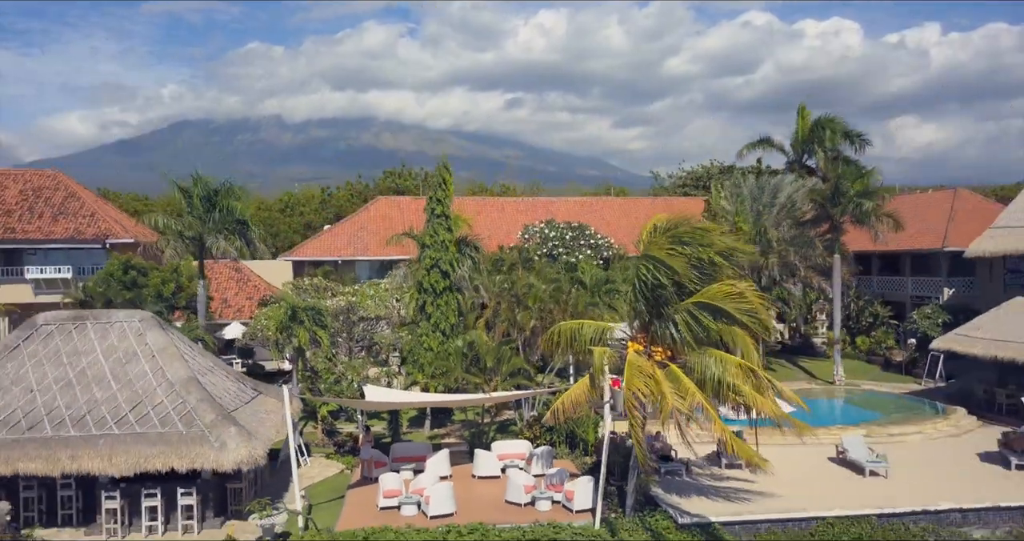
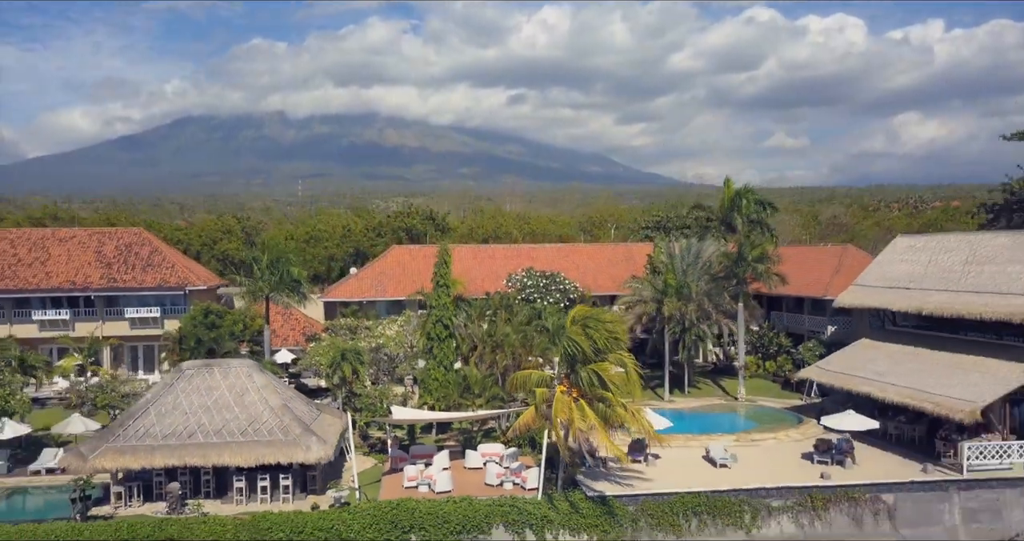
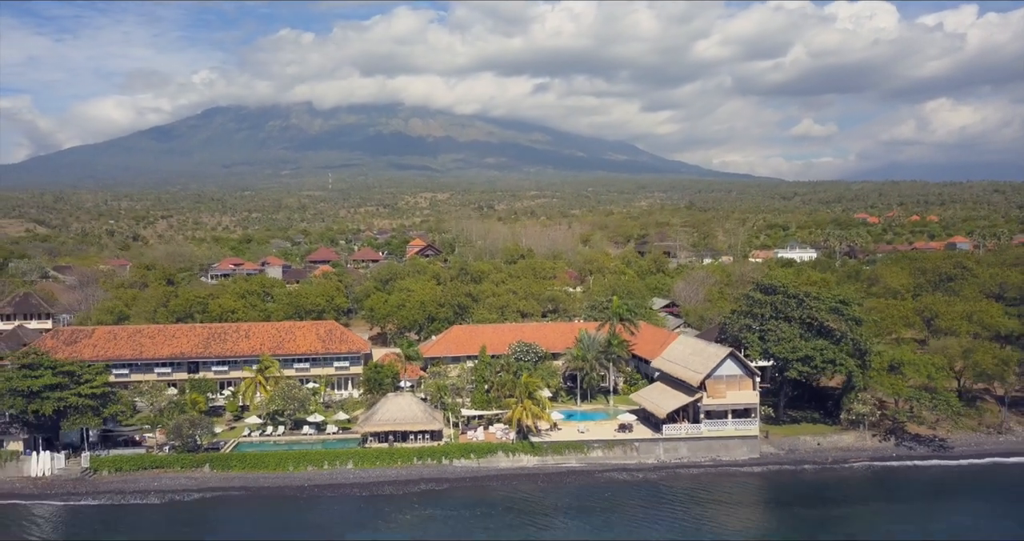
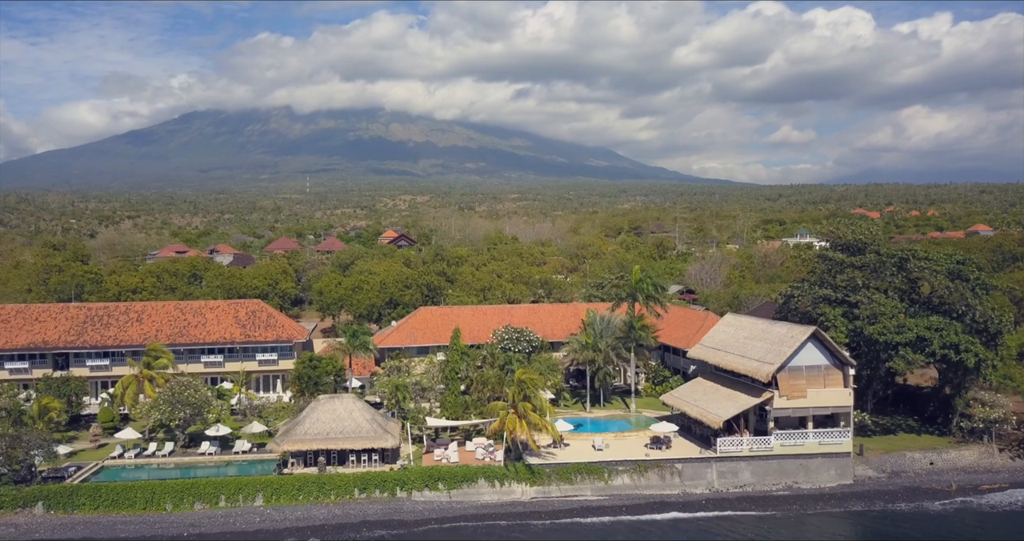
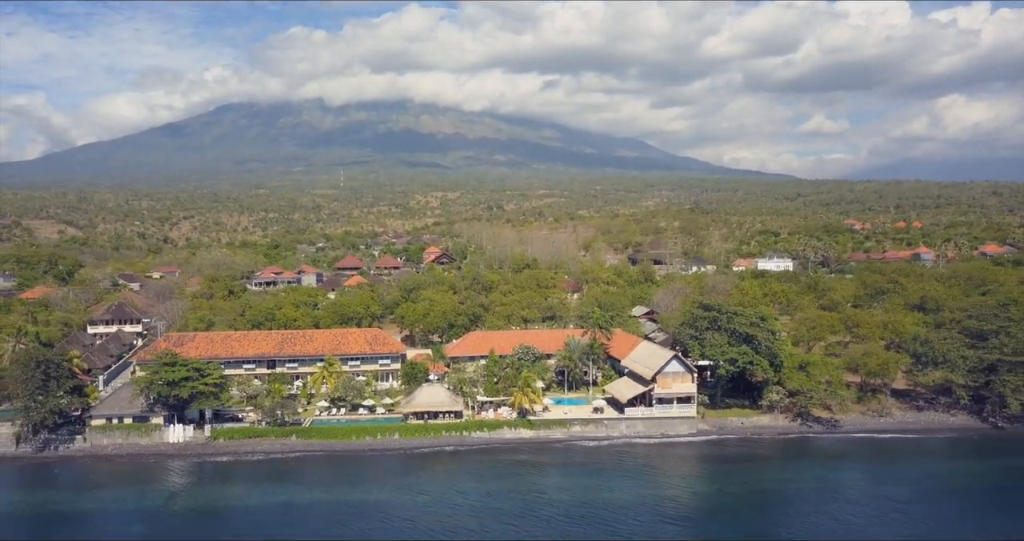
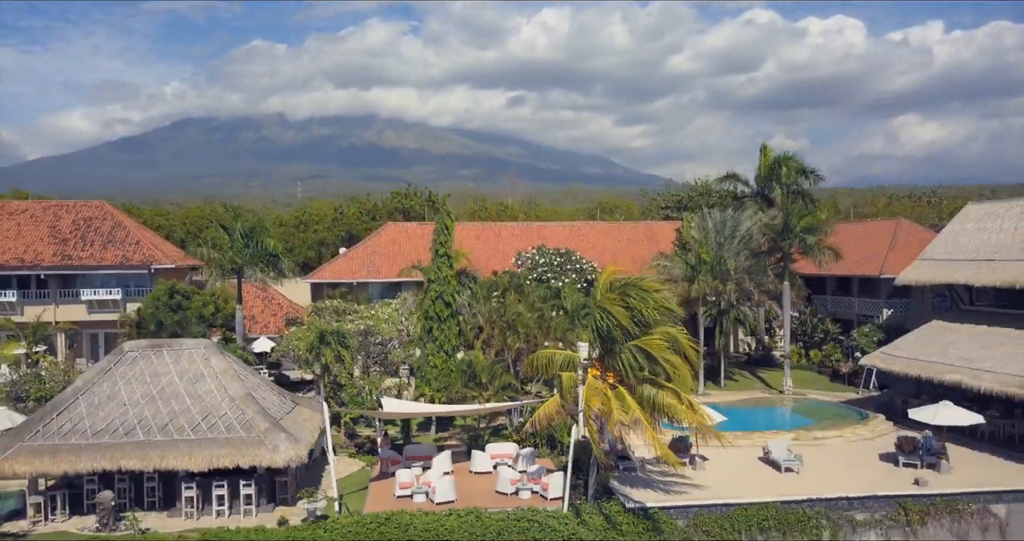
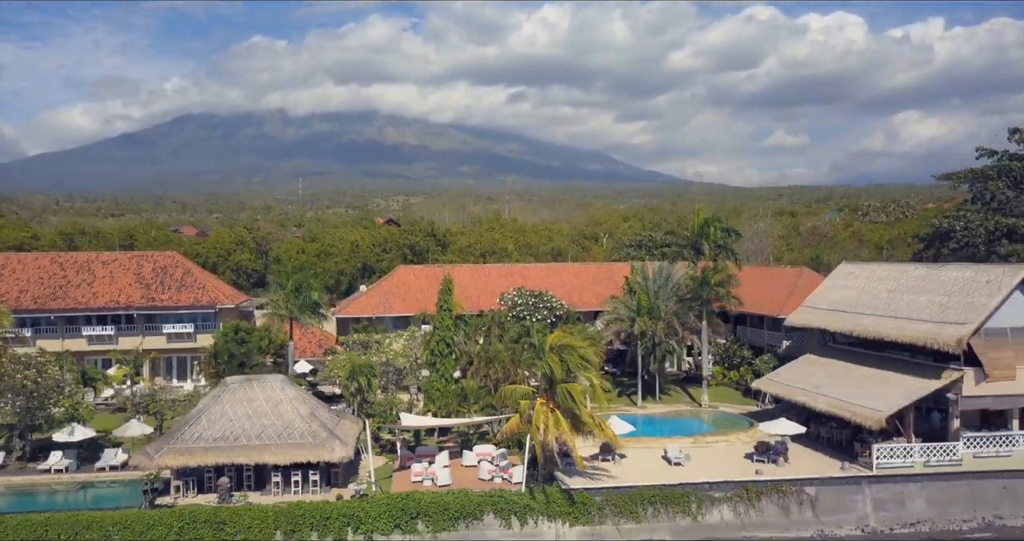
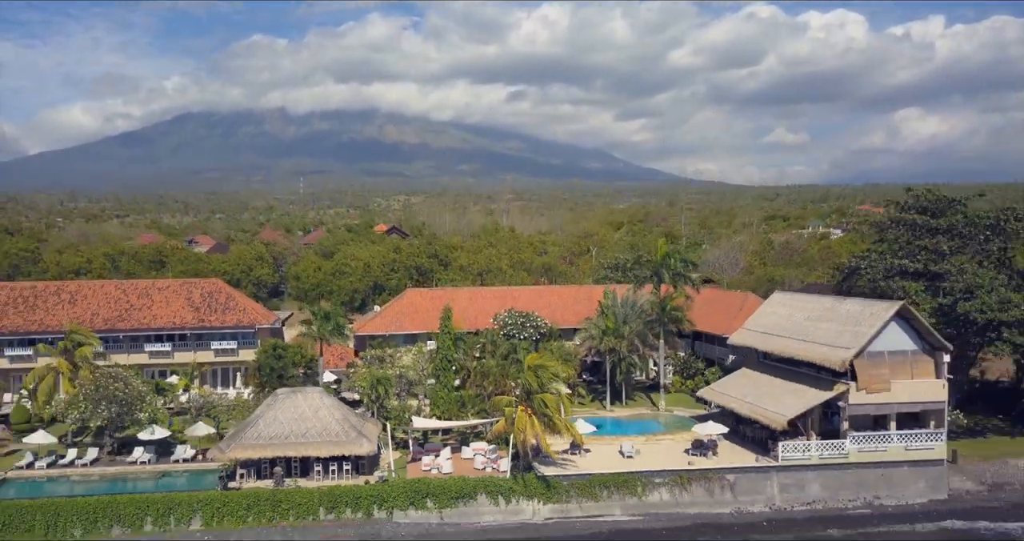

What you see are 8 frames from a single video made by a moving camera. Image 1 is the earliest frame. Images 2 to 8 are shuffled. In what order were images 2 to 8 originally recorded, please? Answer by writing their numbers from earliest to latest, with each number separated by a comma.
6, 2, 7, 8, 4, 3, 5
